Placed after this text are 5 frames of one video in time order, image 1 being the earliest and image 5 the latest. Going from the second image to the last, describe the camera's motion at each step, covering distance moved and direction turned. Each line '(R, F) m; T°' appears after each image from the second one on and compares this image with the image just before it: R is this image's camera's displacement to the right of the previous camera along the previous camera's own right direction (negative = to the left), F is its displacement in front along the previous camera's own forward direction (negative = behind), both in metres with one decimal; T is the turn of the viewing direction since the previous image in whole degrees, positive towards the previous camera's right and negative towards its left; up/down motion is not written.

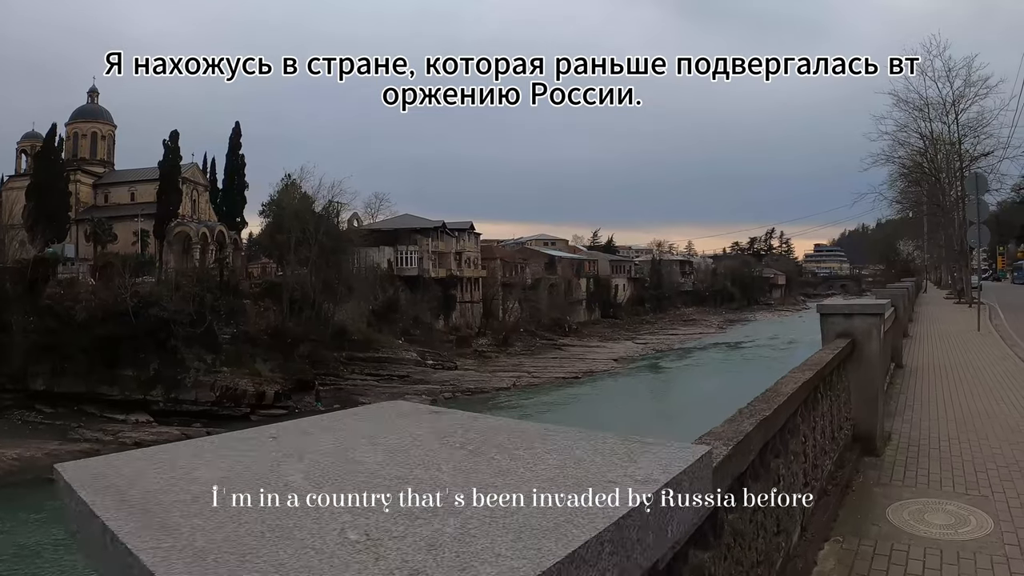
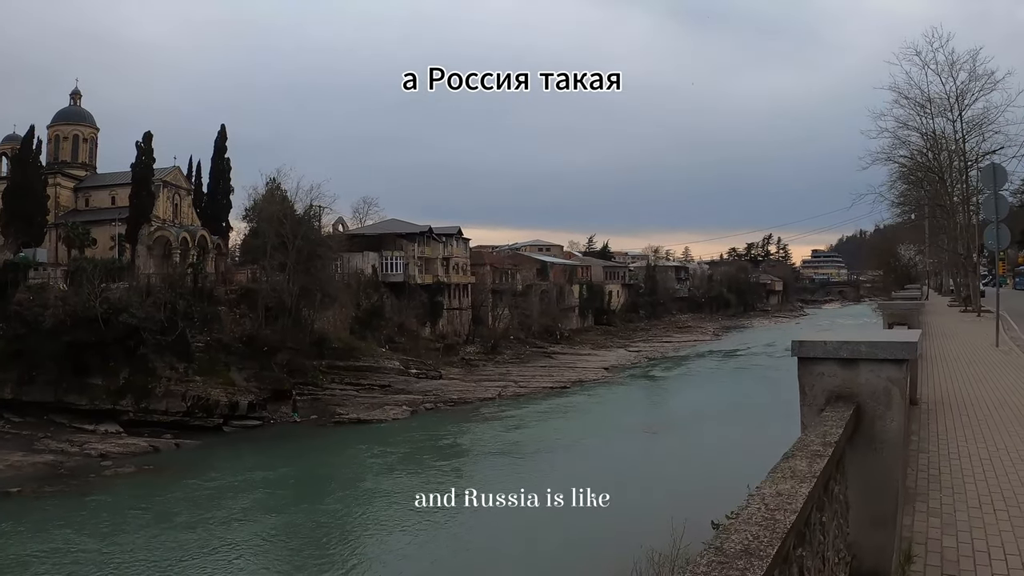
(+0.5, +0.9) m; 0°
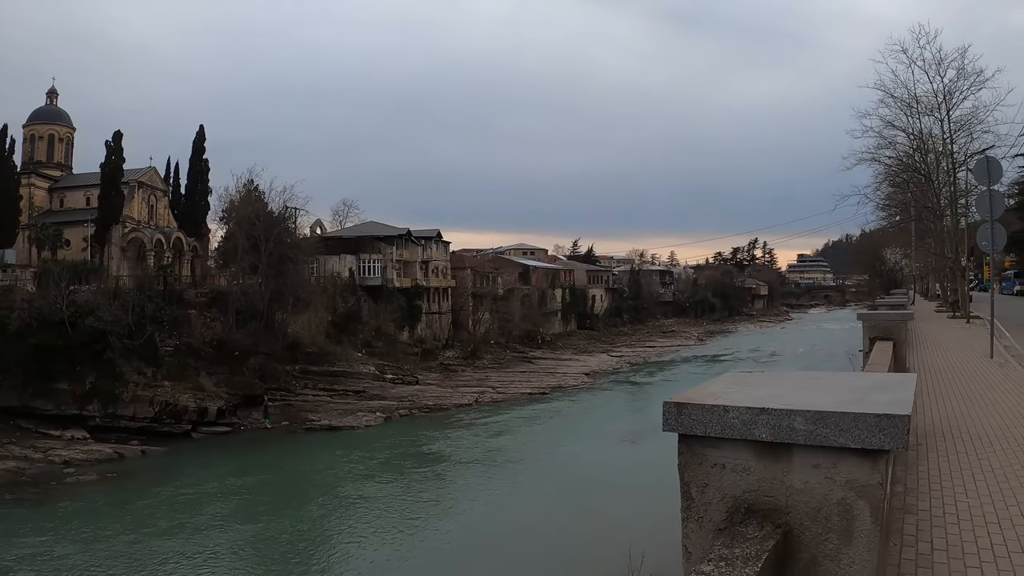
(+0.6, +0.3) m; +1°
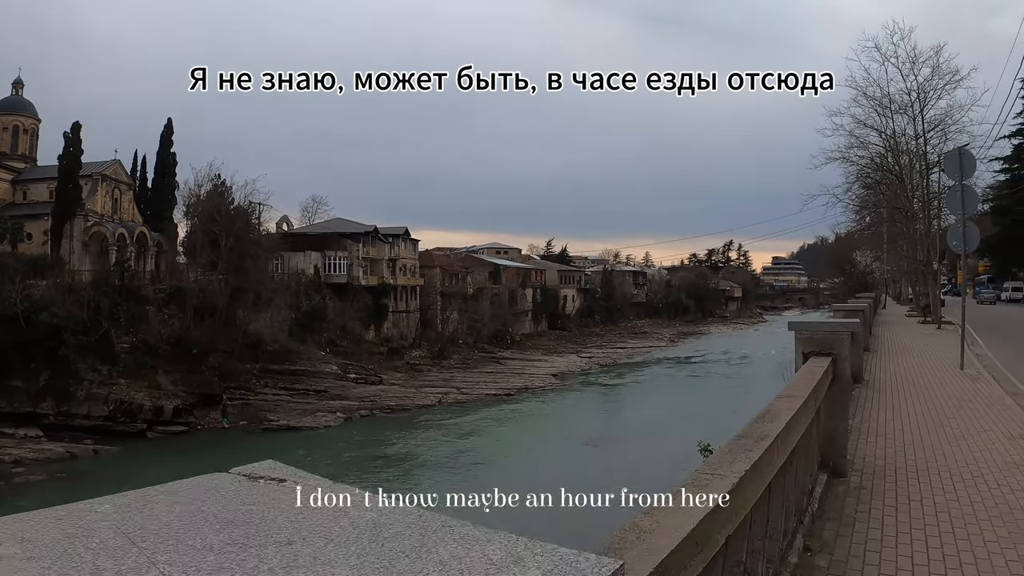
(+0.8, 0.0) m; +1°
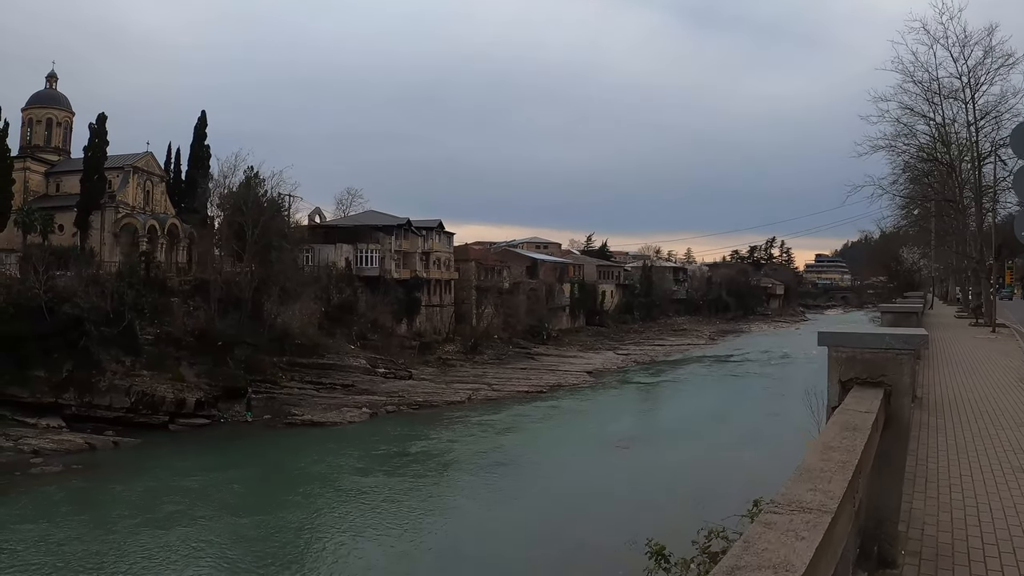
(-0.3, +1.3) m; -3°
